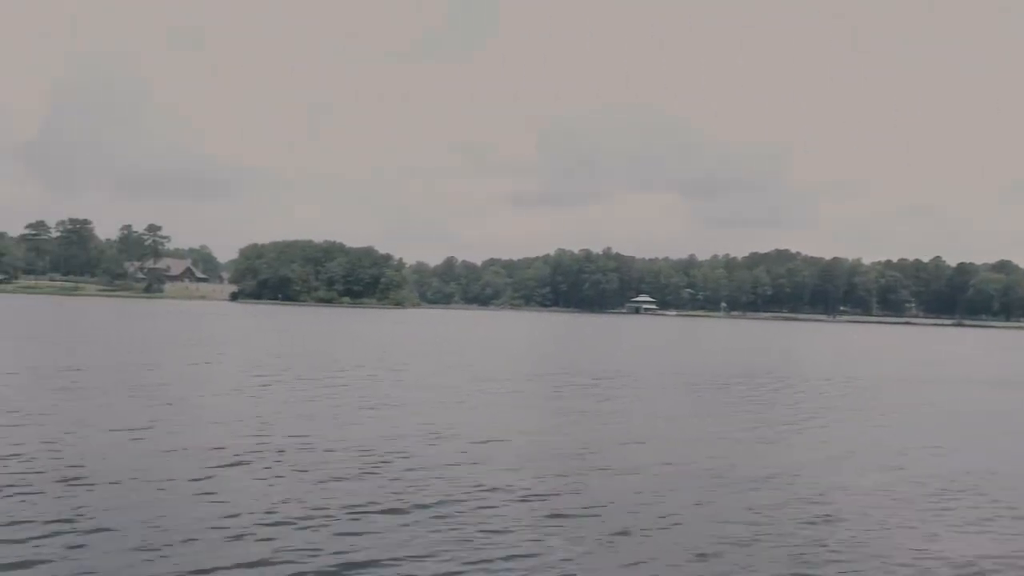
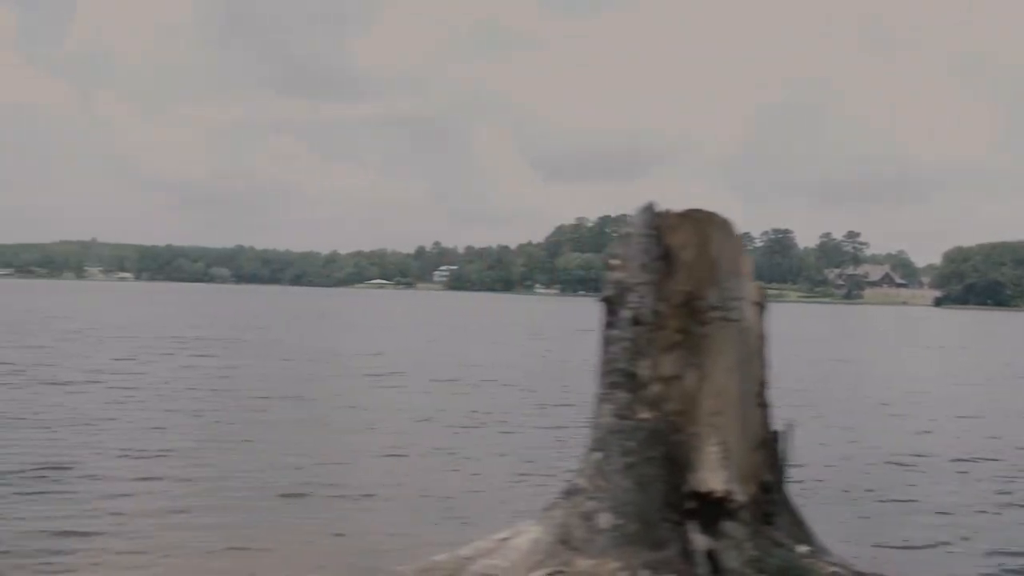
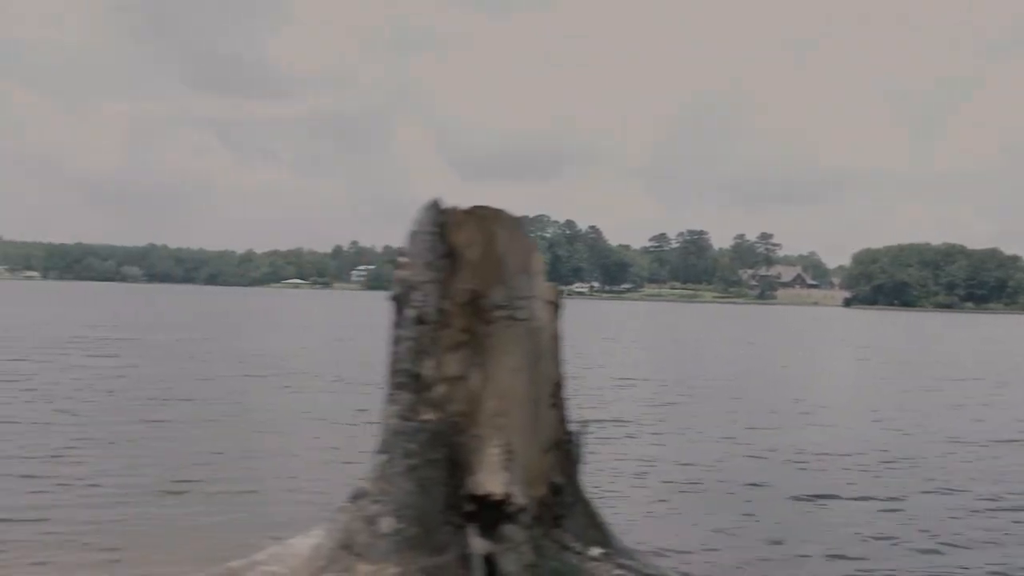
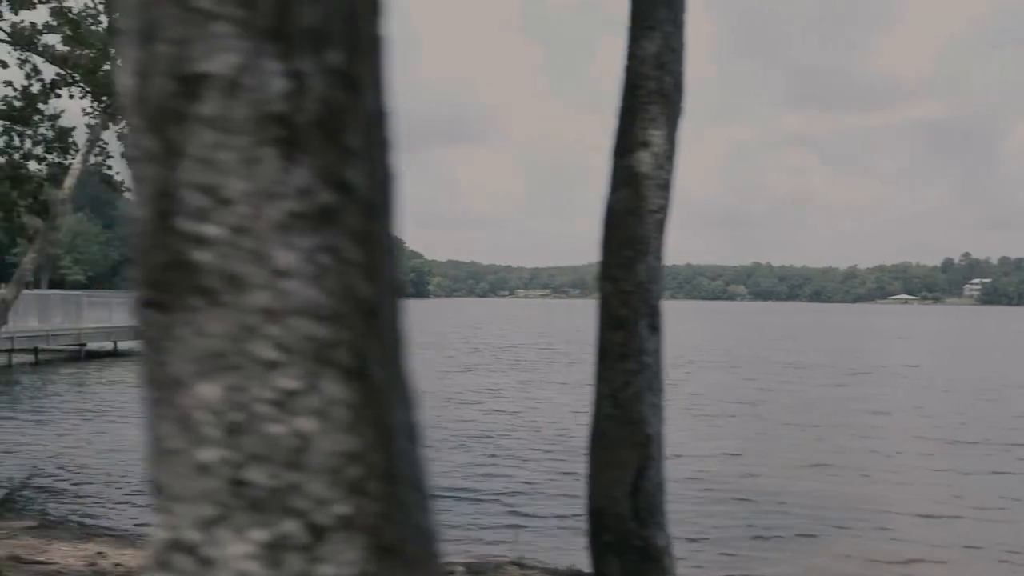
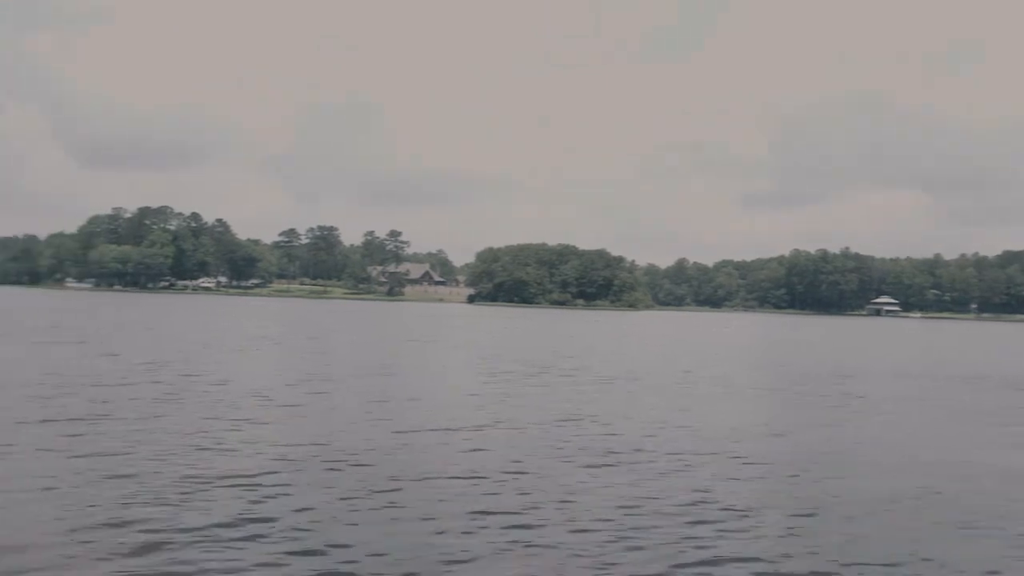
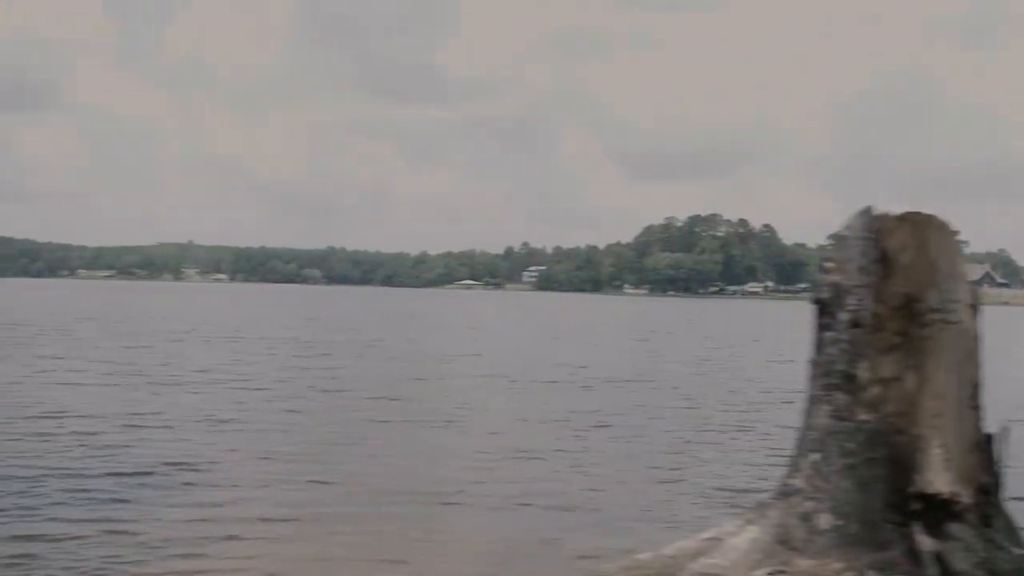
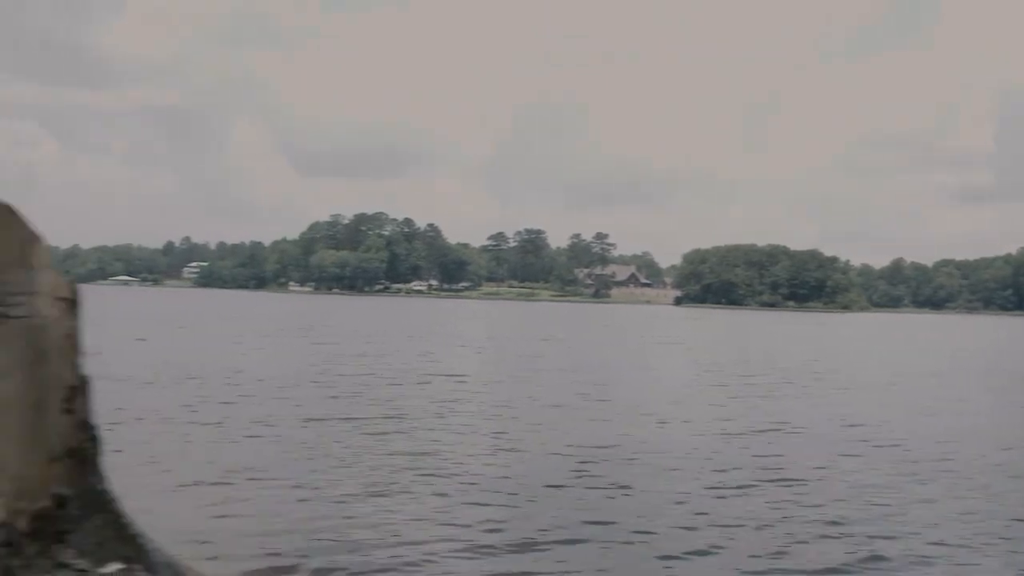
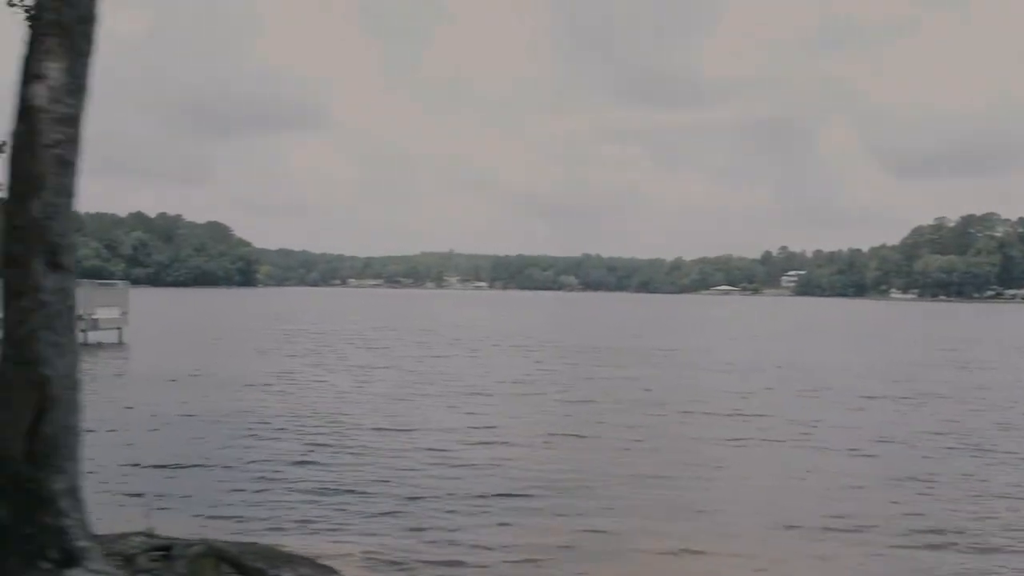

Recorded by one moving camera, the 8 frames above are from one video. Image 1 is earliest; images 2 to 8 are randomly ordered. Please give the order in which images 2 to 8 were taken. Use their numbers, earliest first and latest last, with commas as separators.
5, 7, 3, 2, 6, 8, 4
